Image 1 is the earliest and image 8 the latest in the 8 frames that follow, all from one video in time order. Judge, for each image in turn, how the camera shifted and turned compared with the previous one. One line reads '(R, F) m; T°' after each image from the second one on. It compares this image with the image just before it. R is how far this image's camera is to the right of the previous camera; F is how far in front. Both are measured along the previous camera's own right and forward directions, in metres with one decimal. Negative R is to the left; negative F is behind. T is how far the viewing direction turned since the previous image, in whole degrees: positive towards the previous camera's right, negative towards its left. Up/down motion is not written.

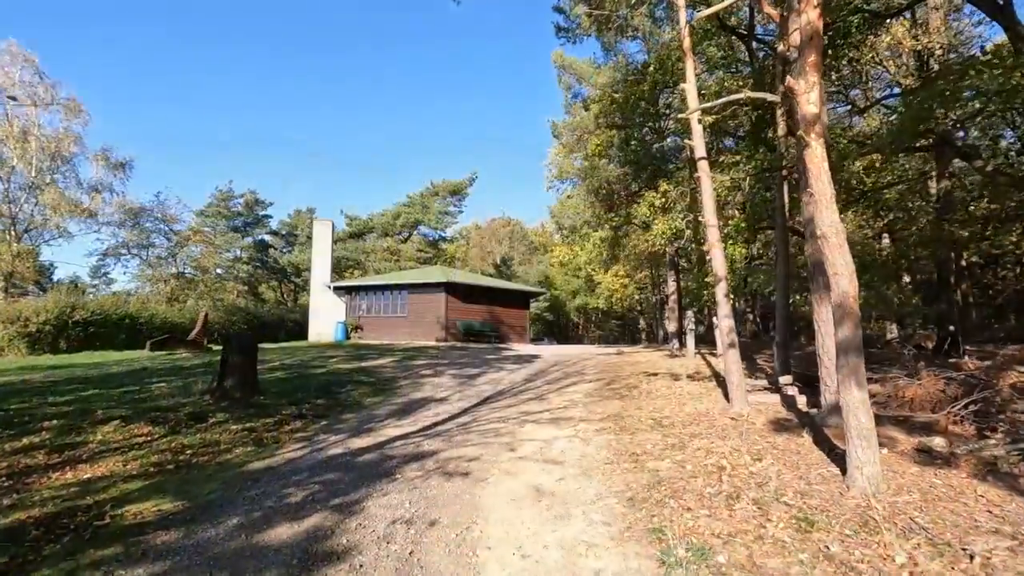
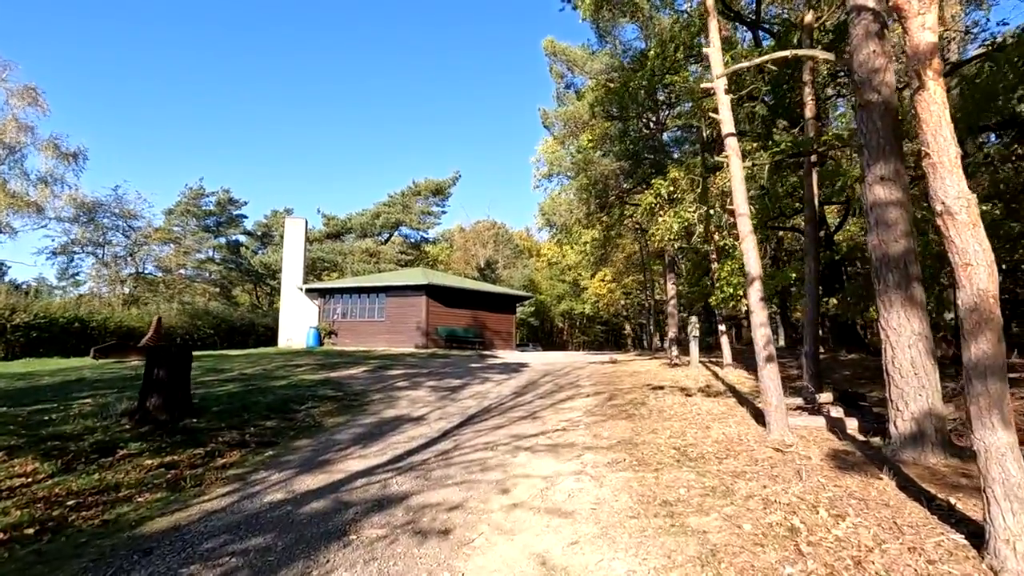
(-0.1, +1.3) m; +2°
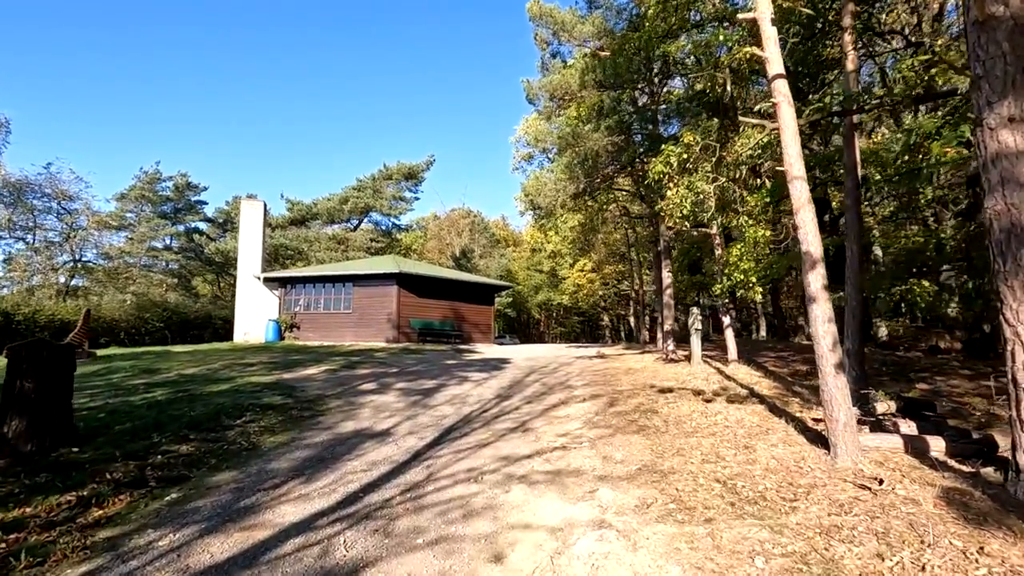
(-0.1, +1.5) m; +3°
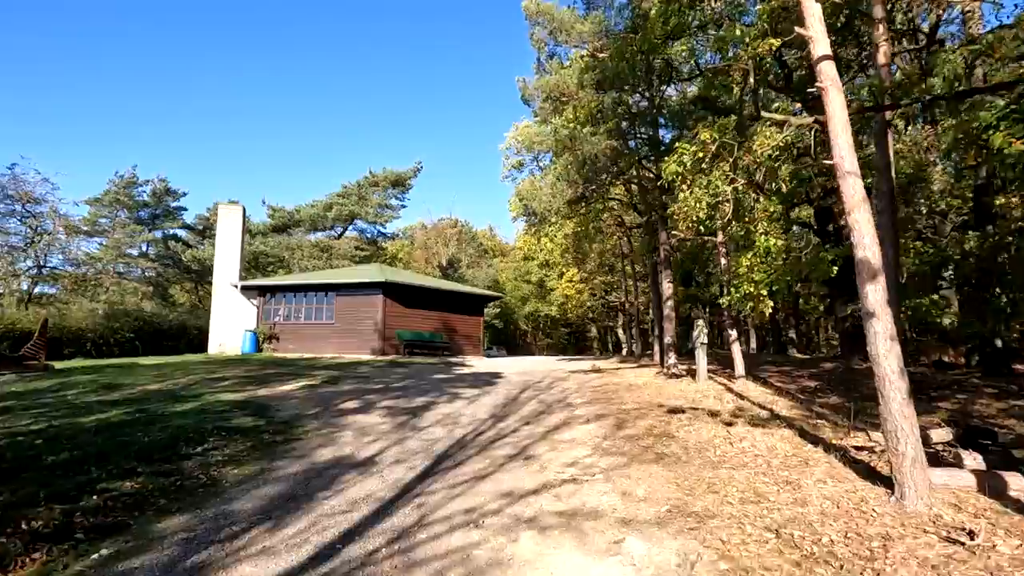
(-0.2, +0.7) m; +2°
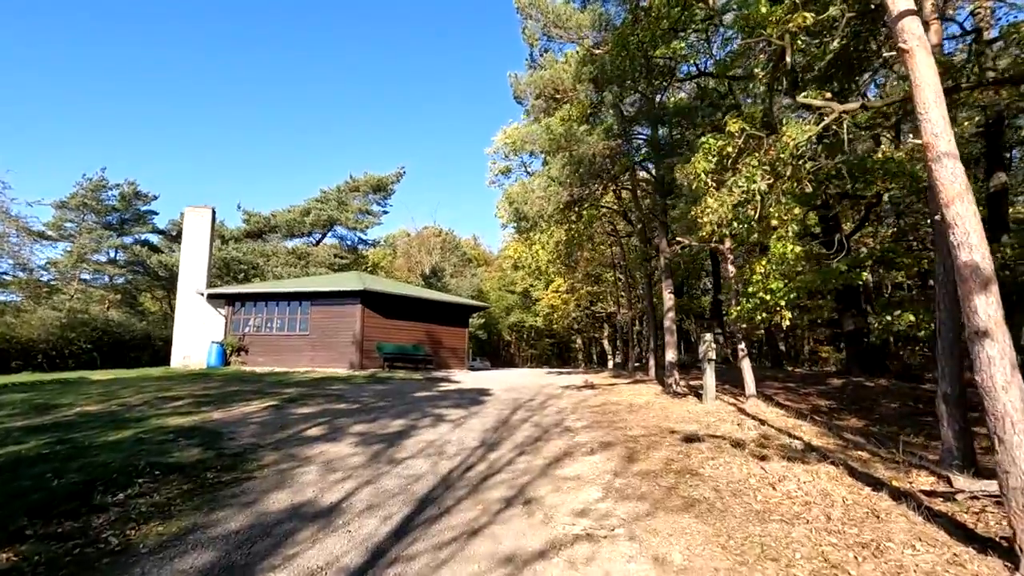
(-0.1, +1.0) m; +2°
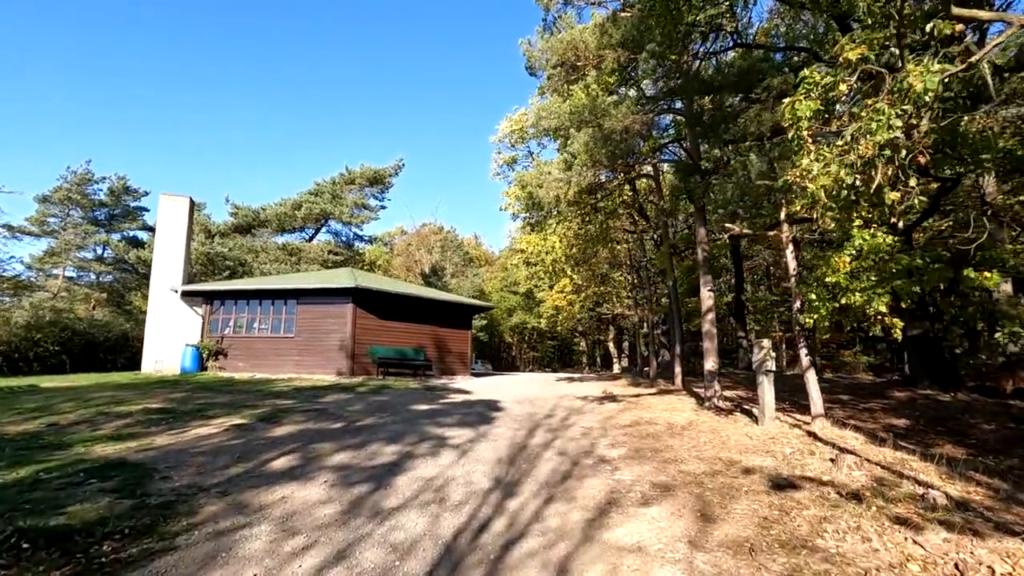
(-0.3, +1.7) m; 0°
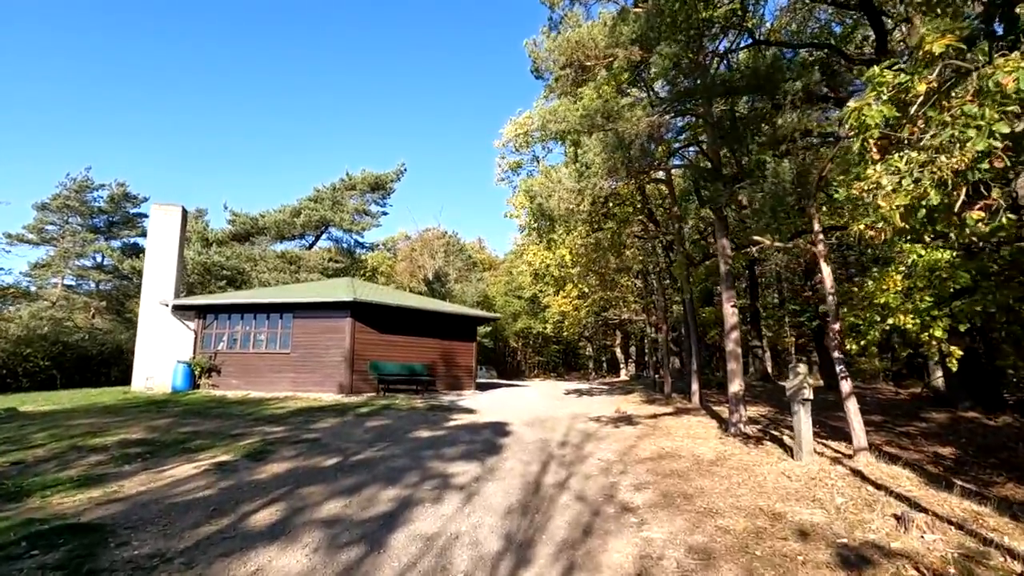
(-0.1, +0.8) m; 0°
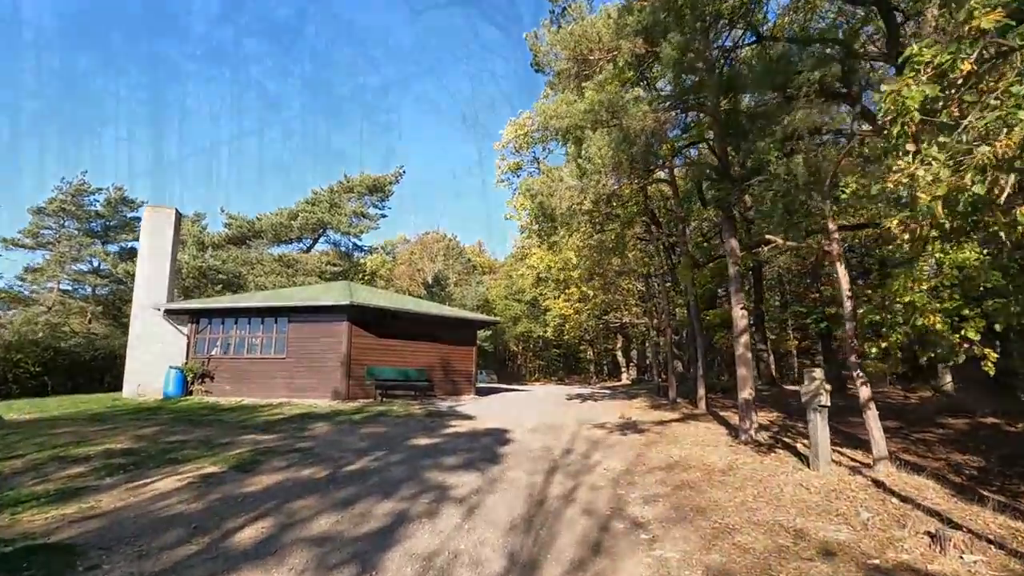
(0.0, +0.3) m; 0°
